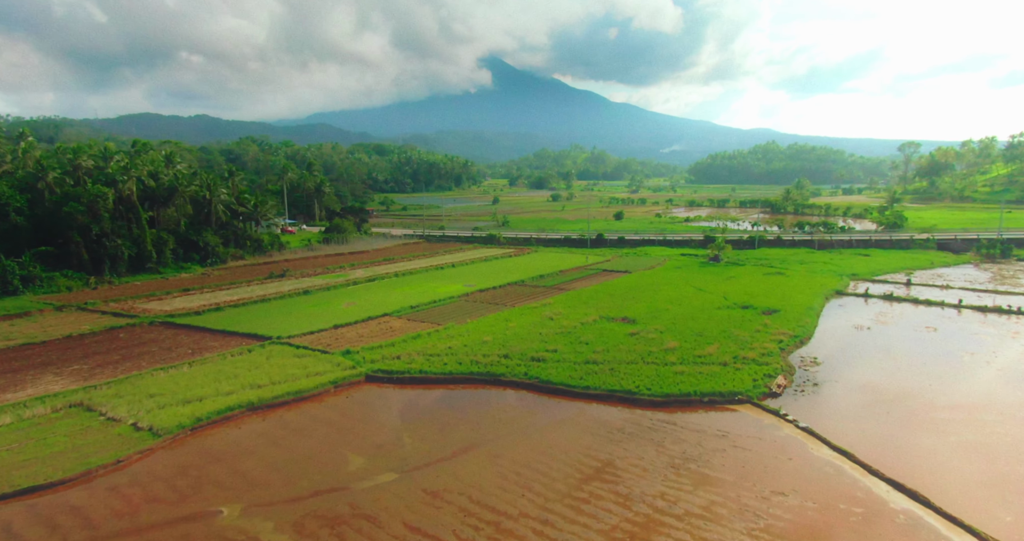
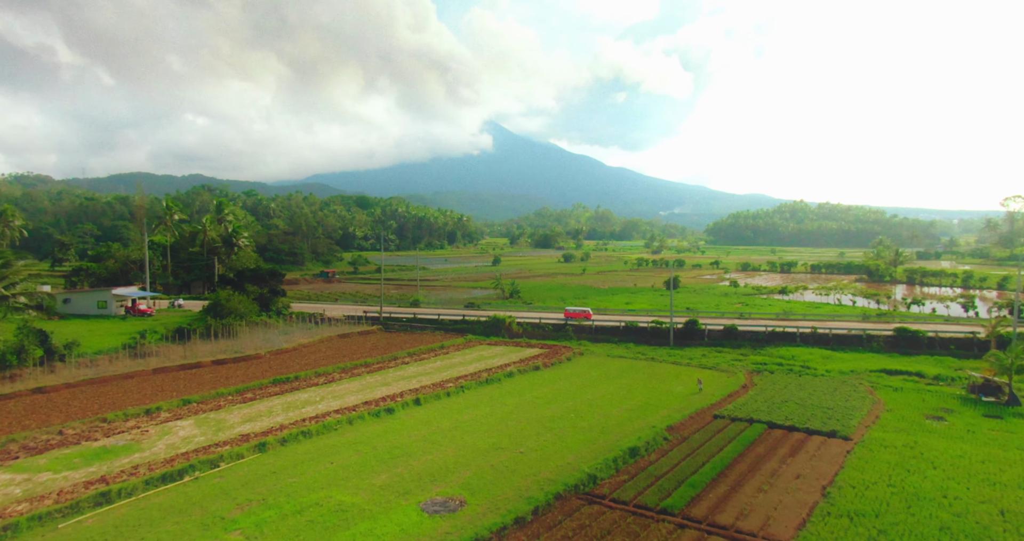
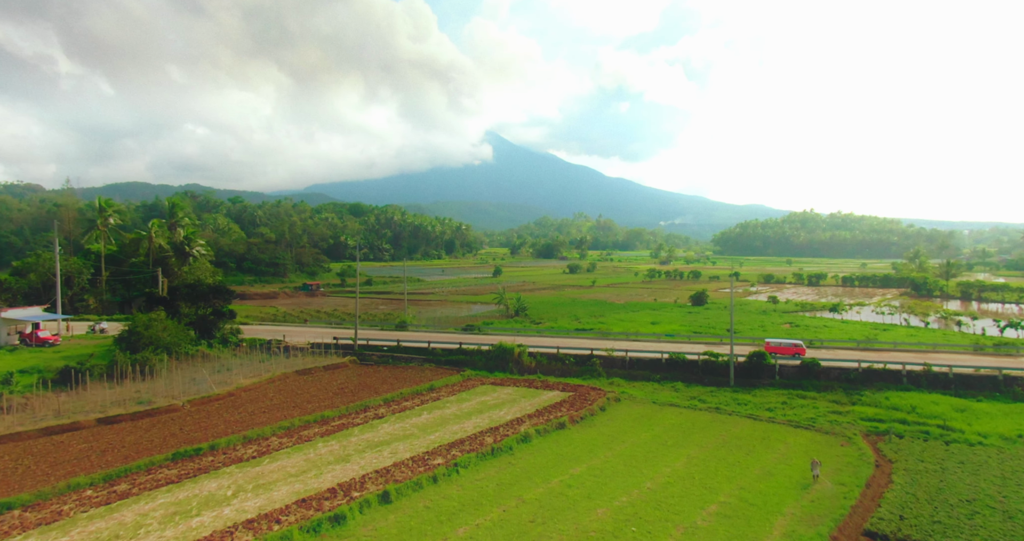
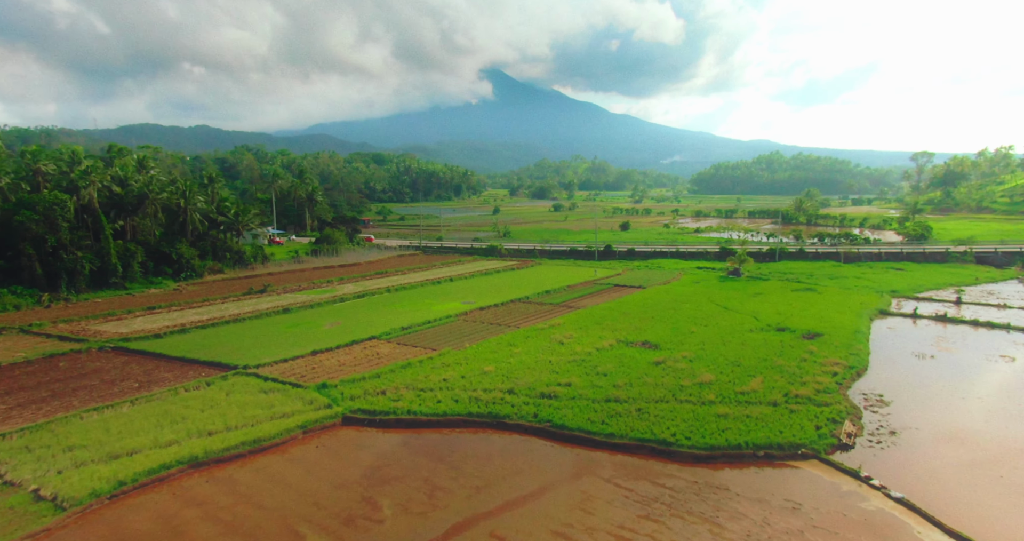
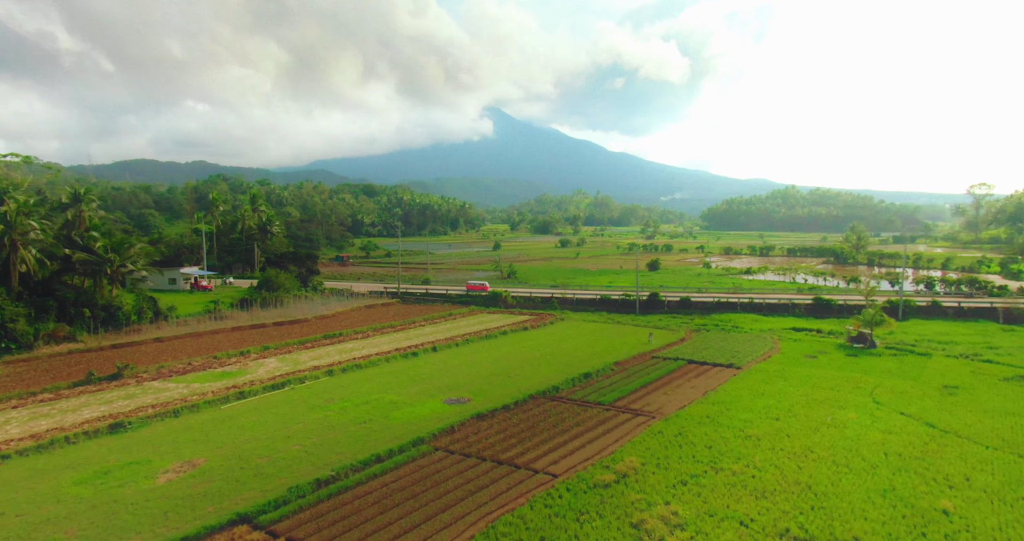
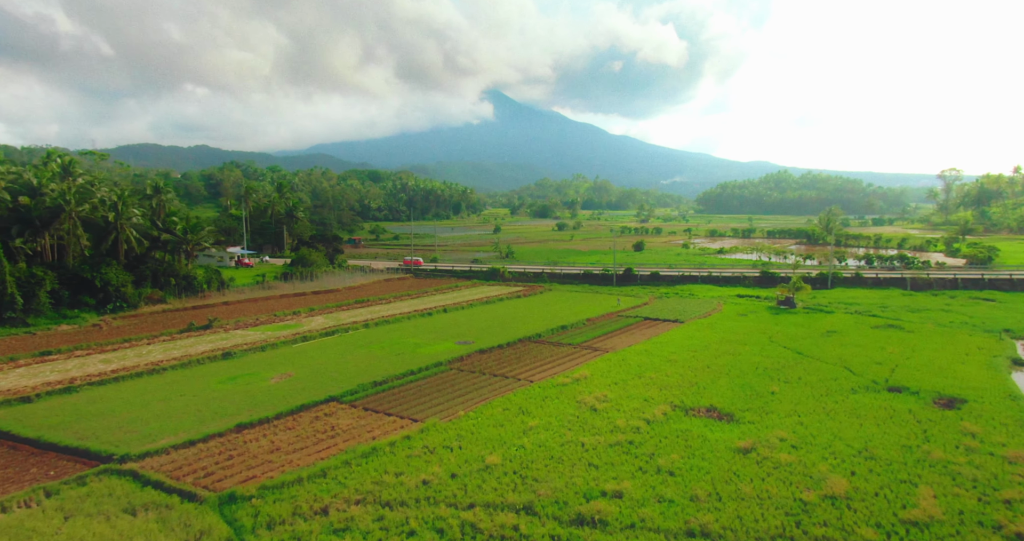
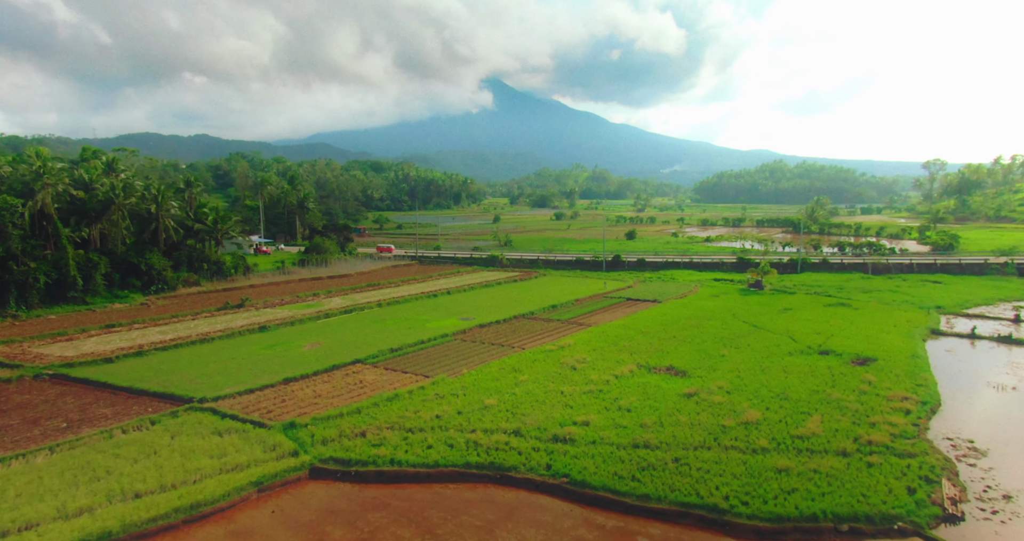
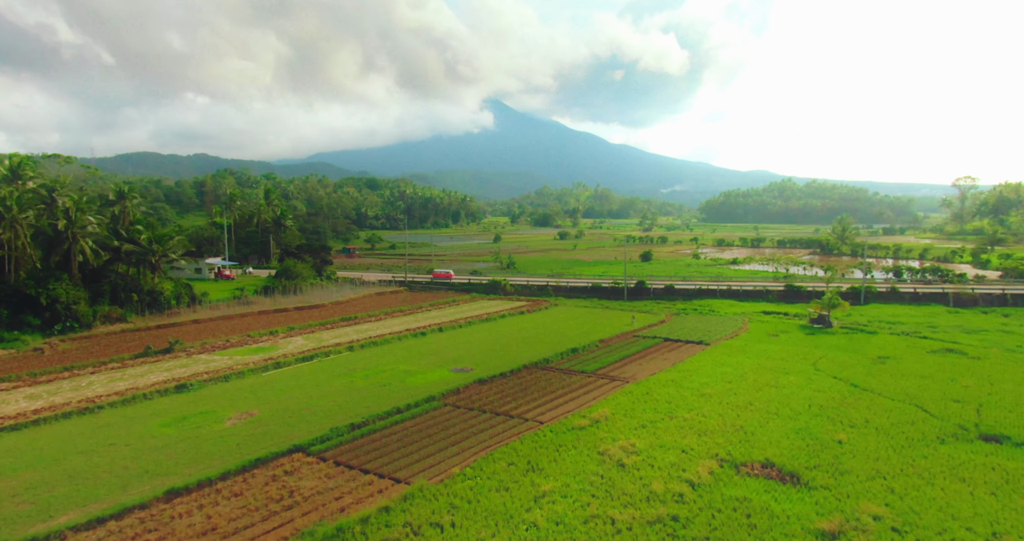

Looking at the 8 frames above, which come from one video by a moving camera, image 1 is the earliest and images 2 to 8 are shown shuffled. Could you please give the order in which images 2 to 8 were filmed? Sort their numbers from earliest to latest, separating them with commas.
4, 7, 6, 8, 5, 2, 3
